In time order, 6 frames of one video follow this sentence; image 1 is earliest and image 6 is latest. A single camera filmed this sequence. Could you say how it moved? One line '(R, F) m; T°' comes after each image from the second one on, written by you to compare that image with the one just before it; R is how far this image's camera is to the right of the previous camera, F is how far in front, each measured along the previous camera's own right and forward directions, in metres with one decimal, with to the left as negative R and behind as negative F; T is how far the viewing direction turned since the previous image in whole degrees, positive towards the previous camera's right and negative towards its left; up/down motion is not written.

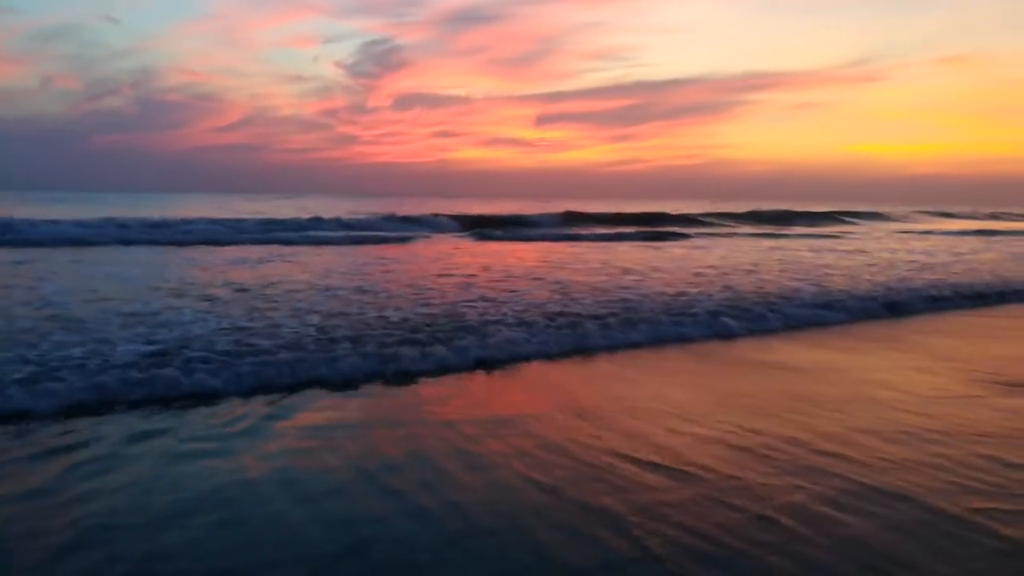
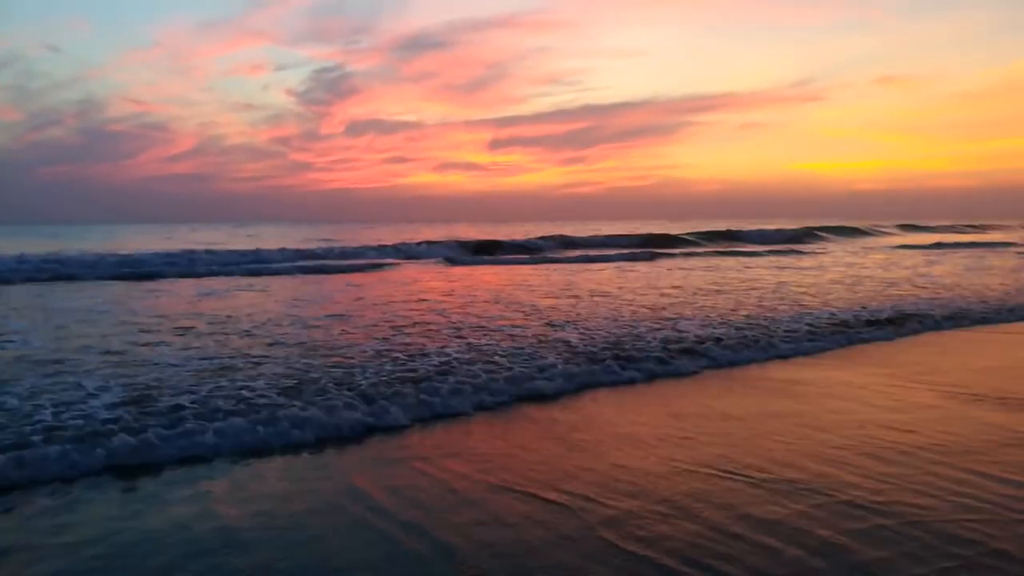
(-0.1, +0.2) m; +3°
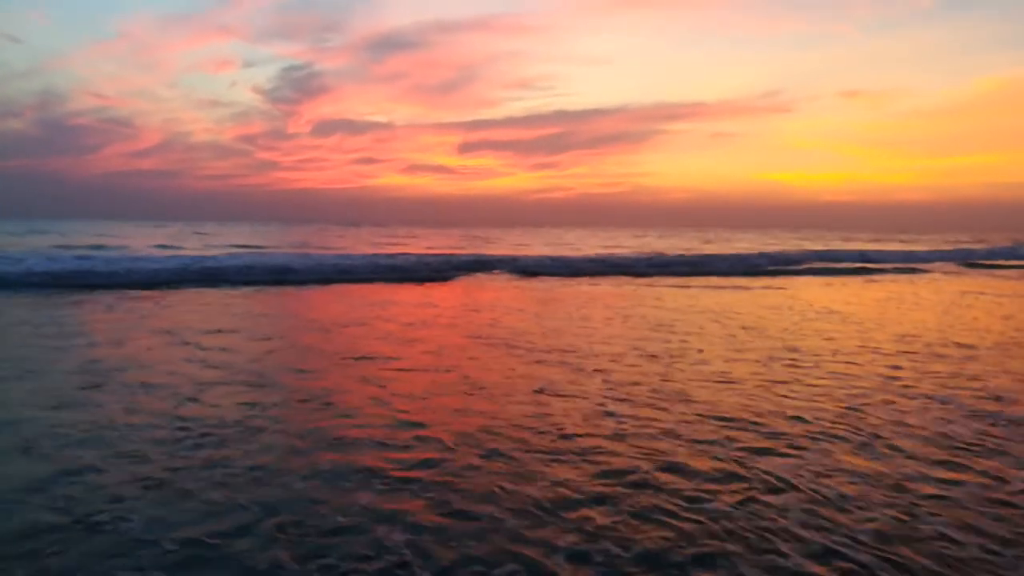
(-1.0, +0.5) m; +2°
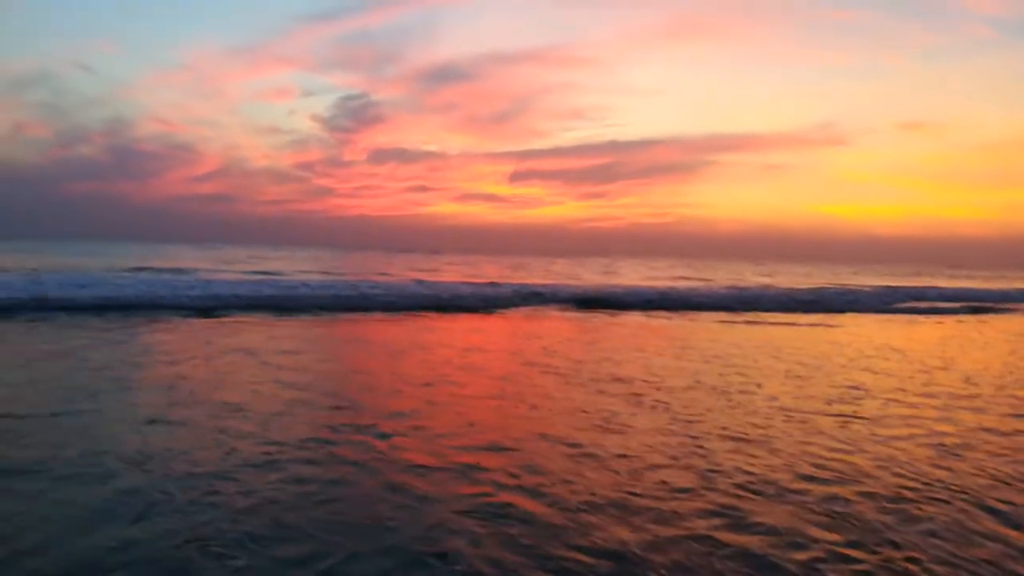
(-0.1, -0.3) m; -4°
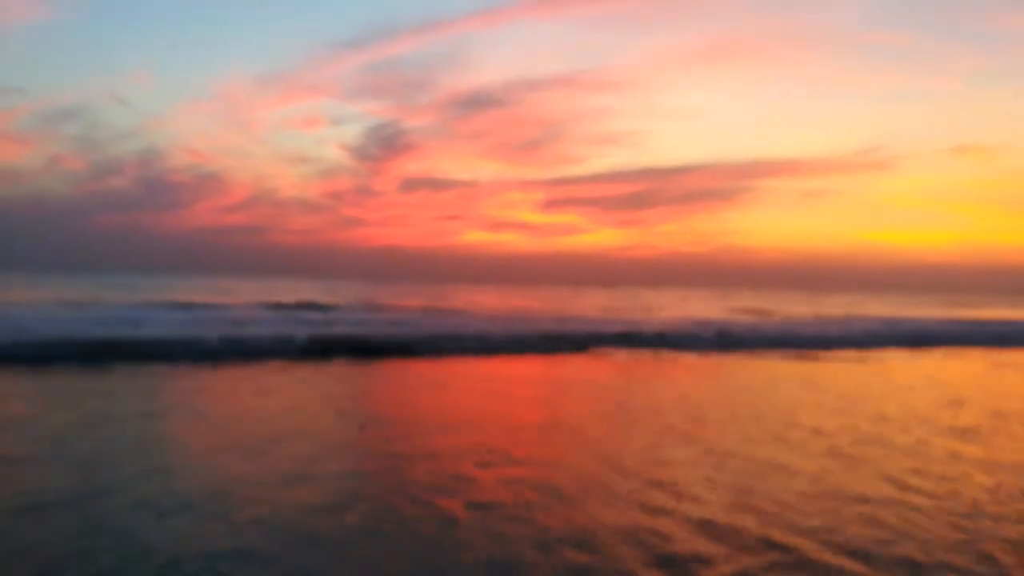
(-0.3, -0.7) m; -3°
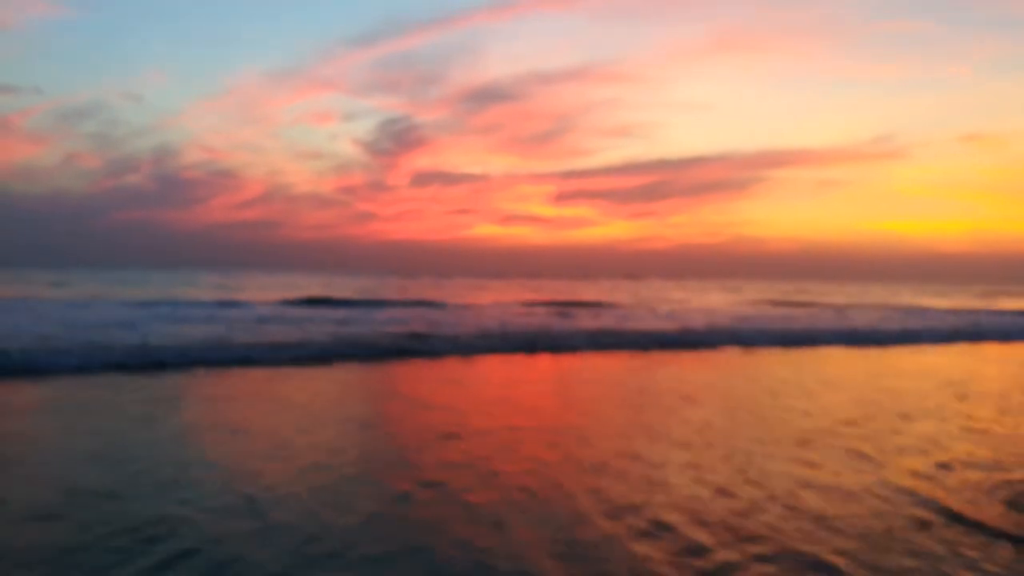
(-2.6, +0.5) m; -1°
